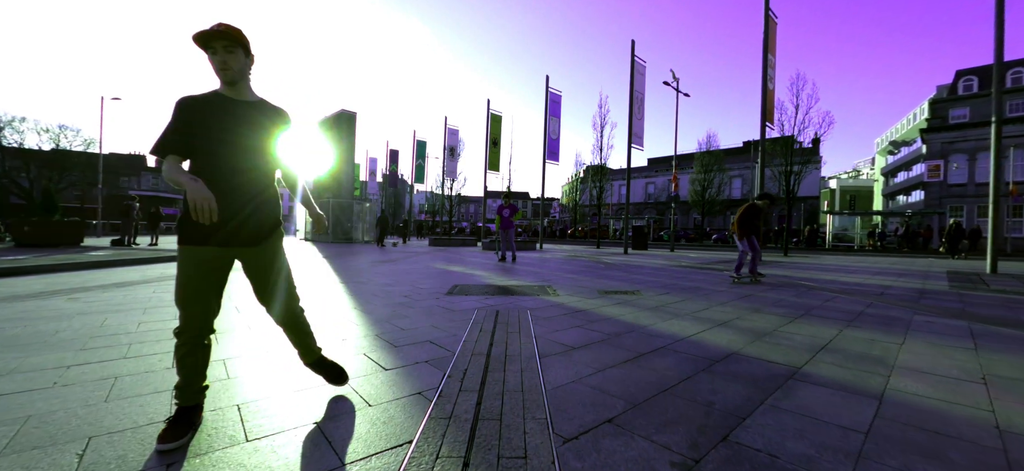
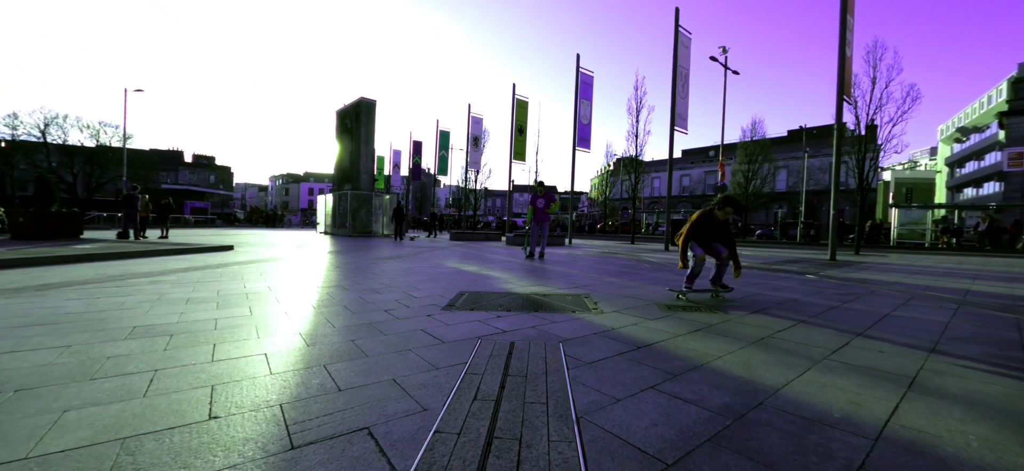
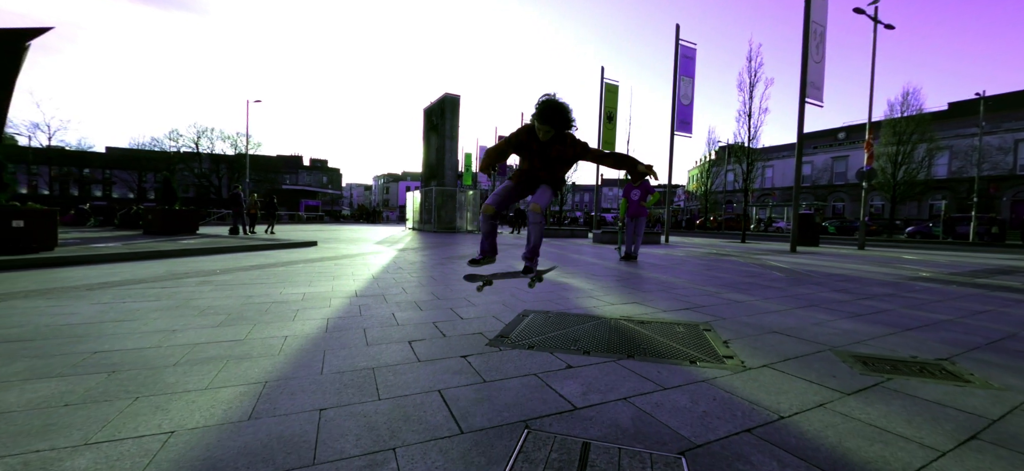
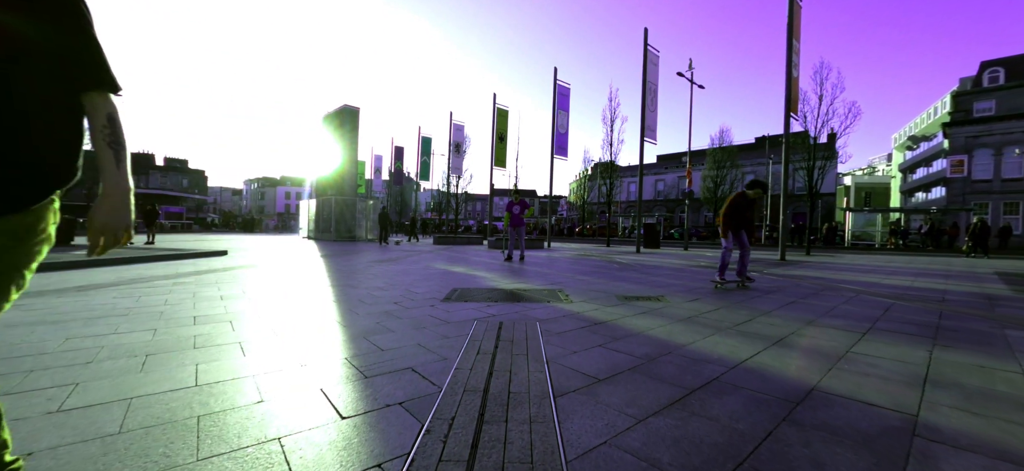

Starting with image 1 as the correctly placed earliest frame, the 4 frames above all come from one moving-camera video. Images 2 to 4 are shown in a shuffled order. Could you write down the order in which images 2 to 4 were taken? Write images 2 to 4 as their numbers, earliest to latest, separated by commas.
4, 2, 3
